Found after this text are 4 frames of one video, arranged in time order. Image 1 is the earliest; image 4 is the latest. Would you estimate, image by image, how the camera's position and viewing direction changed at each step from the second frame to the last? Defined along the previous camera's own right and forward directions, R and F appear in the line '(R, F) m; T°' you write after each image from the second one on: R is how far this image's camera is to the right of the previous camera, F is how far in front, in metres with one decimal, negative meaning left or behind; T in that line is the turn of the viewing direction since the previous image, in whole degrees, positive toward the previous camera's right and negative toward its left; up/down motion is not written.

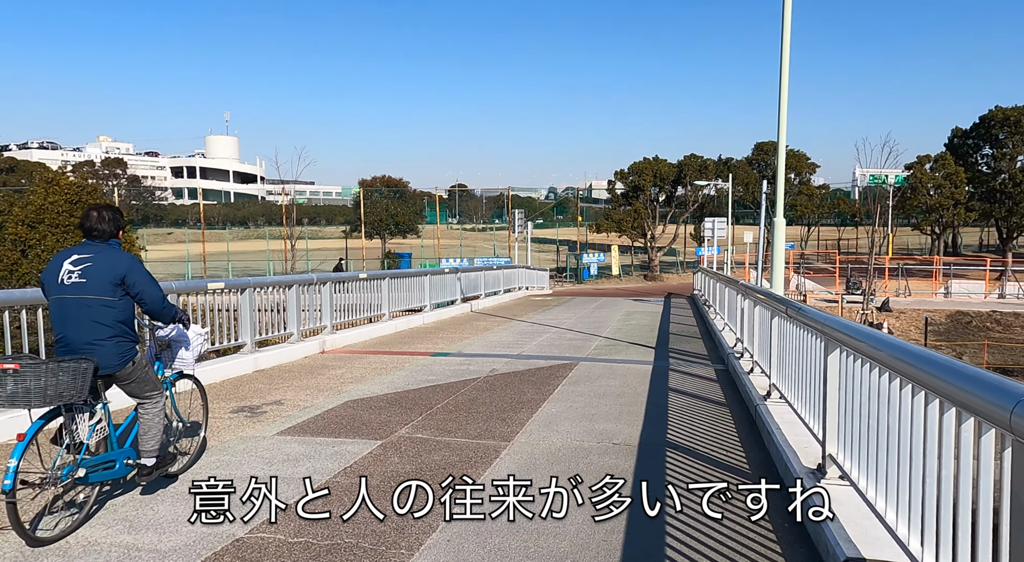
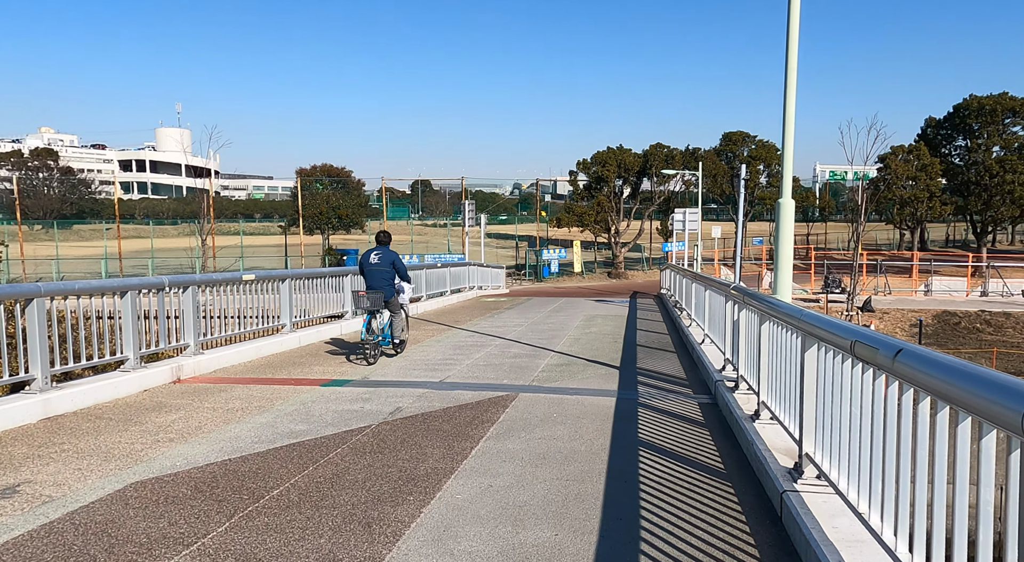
(+0.5, +2.5) m; +3°
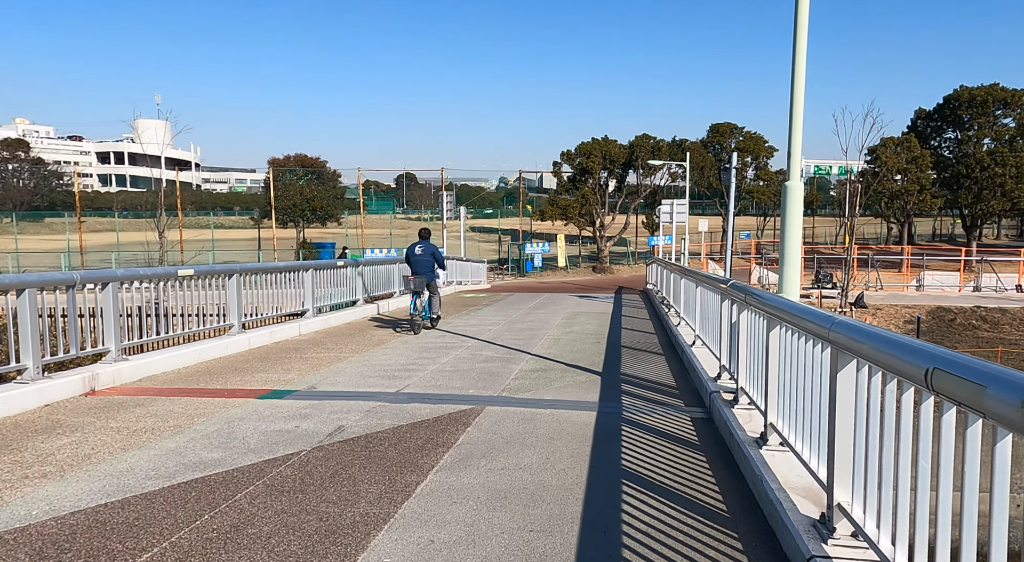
(+0.2, +1.0) m; +1°
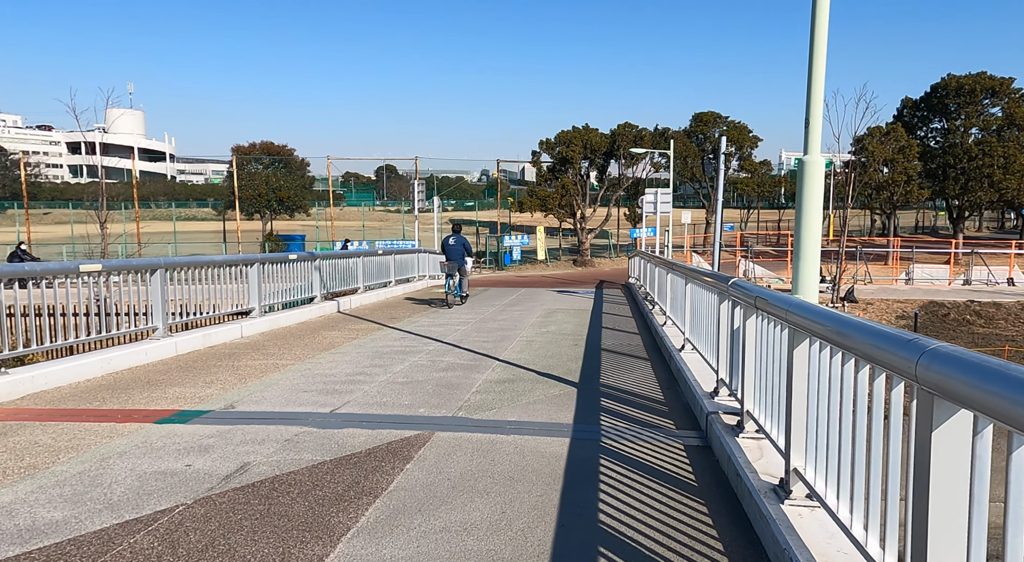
(+0.2, +1.2) m; +1°
